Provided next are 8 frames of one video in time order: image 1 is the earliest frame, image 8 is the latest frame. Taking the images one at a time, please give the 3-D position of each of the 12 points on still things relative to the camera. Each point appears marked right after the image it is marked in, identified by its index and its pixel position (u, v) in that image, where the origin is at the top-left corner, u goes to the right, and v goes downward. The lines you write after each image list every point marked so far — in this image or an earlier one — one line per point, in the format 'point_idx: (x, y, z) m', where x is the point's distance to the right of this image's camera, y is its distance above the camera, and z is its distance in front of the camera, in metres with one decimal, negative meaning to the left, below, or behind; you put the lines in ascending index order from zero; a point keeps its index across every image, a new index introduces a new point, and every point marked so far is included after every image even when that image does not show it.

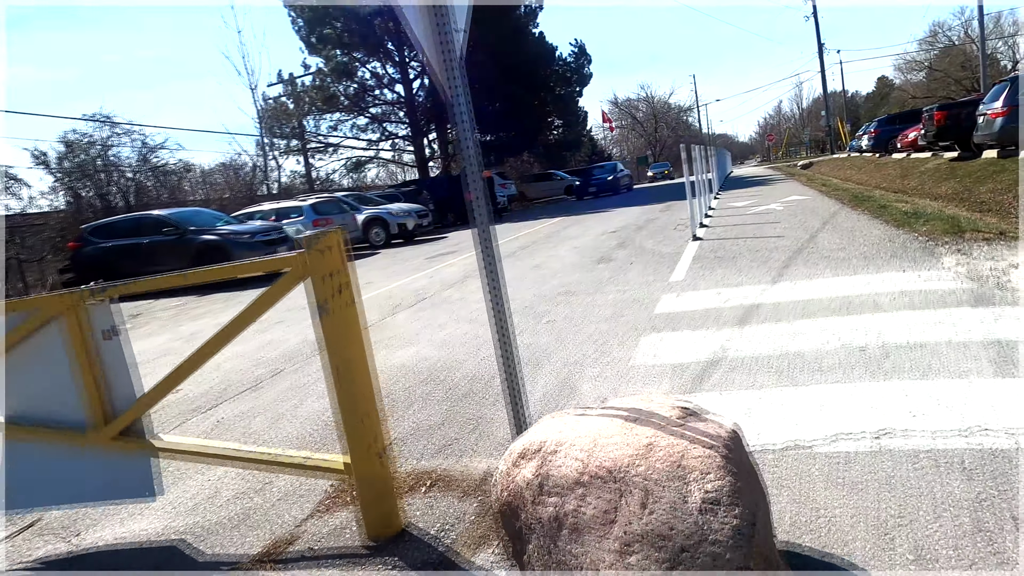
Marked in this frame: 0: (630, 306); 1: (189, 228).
0: (+1.3, -0.2, +7.4) m
1: (-8.4, +1.6, +17.3) m
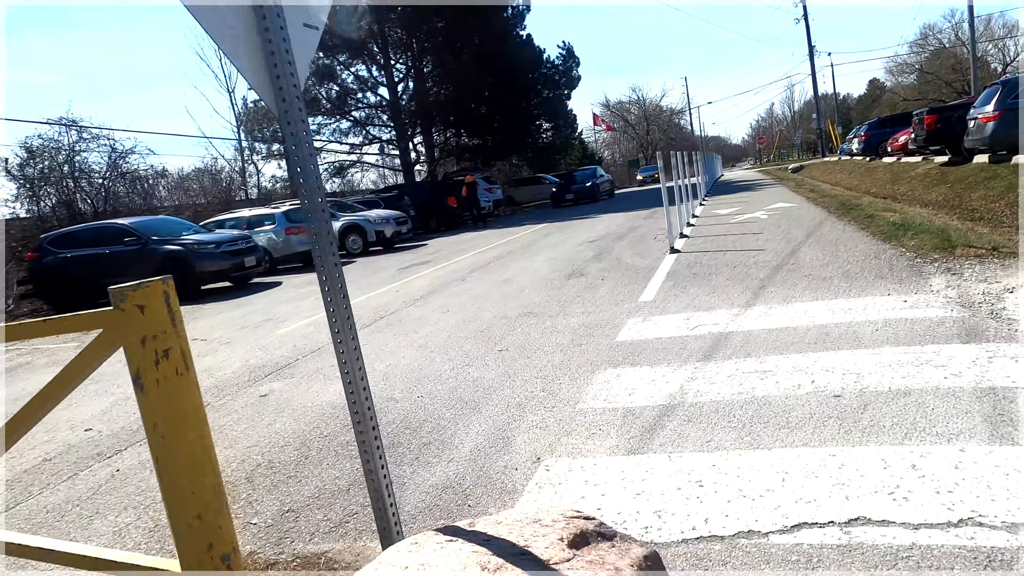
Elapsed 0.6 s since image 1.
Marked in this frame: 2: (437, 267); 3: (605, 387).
0: (+0.8, -0.4, +6.7) m
1: (-9.0, +1.3, +16.6) m
2: (-1.7, +0.5, +15.3) m
3: (+0.7, -0.7, +5.0) m
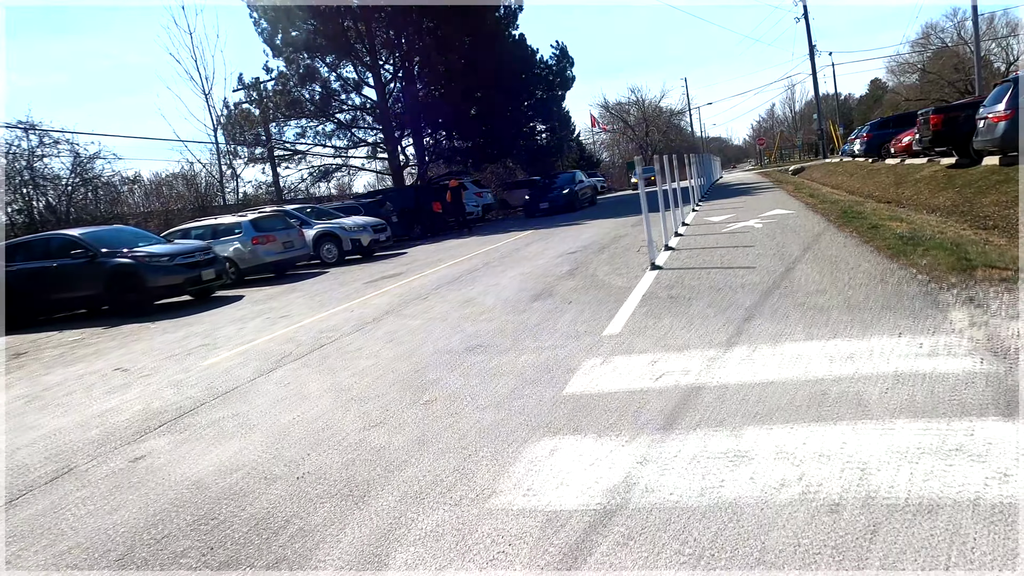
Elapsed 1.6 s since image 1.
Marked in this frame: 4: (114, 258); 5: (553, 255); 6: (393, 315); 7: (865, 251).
0: (+0.2, -0.7, +5.6) m
1: (-9.6, +0.9, +15.5) m
2: (-2.3, +0.1, +14.2) m
3: (+0.1, -1.0, +3.9) m
4: (-9.2, +0.7, +15.3) m
5: (+0.9, +0.7, +14.2) m
6: (-1.8, -0.4, +10.0) m
7: (+4.6, +0.5, +8.7) m
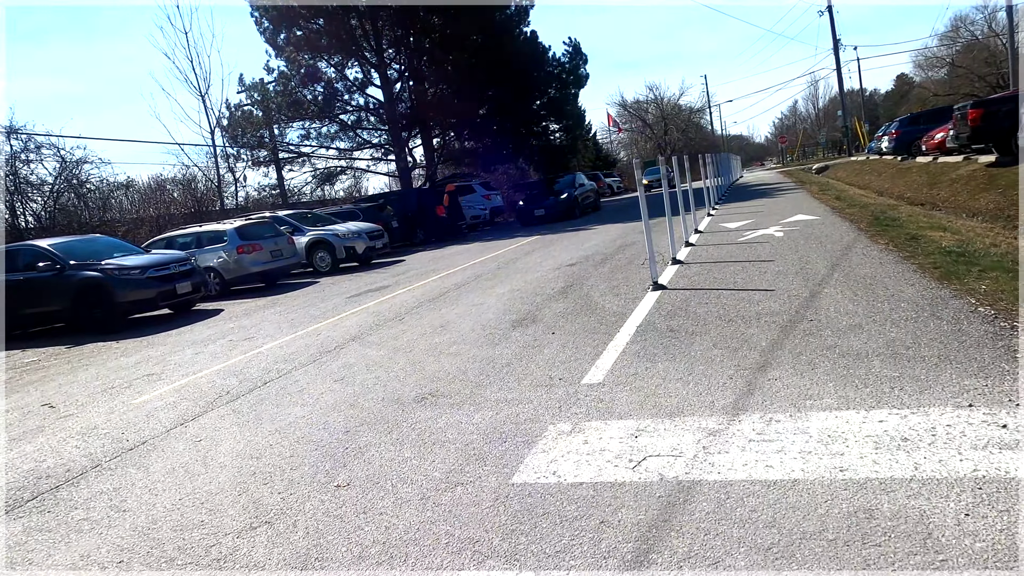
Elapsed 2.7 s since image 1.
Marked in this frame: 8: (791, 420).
0: (-0.1, -1.0, +4.3) m
1: (-9.7, +0.6, +14.5) m
2: (-2.4, -0.2, +13.0) m
3: (-0.3, -1.4, +2.6) m
4: (-9.3, +0.4, +14.3) m
5: (+0.7, +0.4, +12.9) m
6: (-2.0, -0.7, +8.8) m
7: (+4.4, +0.2, +7.3) m
8: (+1.6, -0.8, +3.9) m
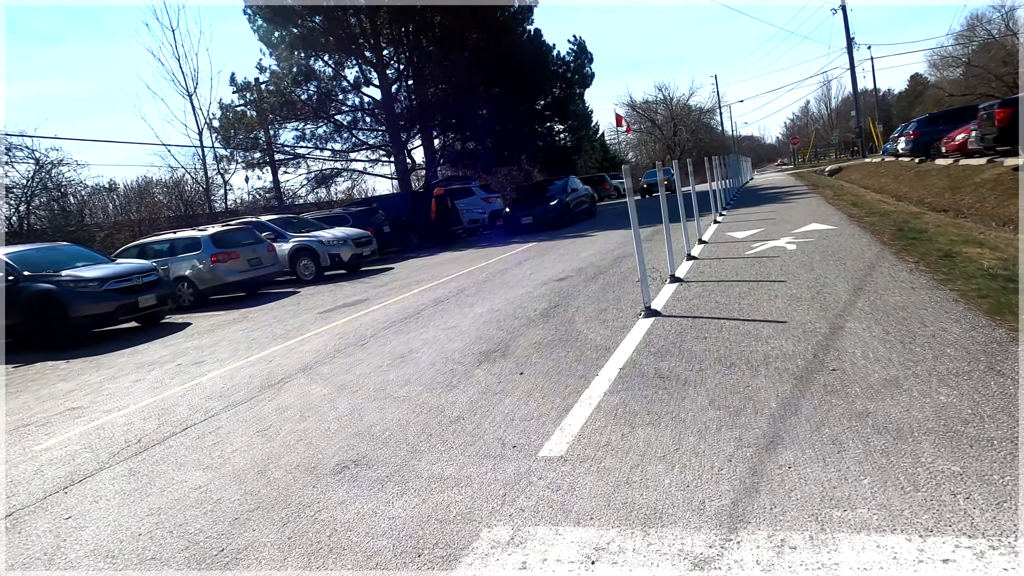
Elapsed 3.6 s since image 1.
0: (-0.6, -1.3, +3.1) m
1: (-9.9, +0.3, +13.5) m
2: (-2.7, -0.4, +11.9) m
3: (-0.7, -1.6, +1.4) m
4: (-9.6, +0.1, +13.3) m
5: (+0.5, +0.1, +11.7) m
6: (-2.4, -1.0, +7.7) m
7: (+4.0, -0.1, +6.1) m
8: (+1.2, -1.1, +2.8) m
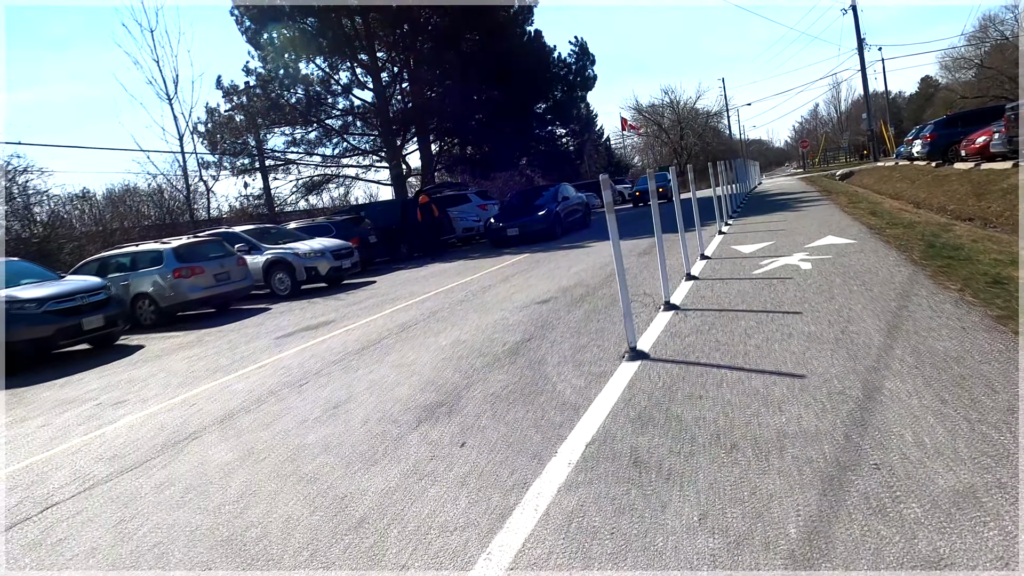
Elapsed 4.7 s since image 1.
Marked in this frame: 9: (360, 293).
0: (-1.0, -1.6, +1.8) m
1: (-10.3, -0.1, +12.3) m
2: (-3.1, -0.8, +10.6) m
3: (-1.2, -1.9, +0.1) m
4: (-9.9, -0.3, +12.1) m
5: (+0.1, -0.3, +10.4) m
6: (-2.8, -1.3, +6.4) m
7: (+3.6, -0.4, +4.7) m
8: (+0.8, -1.4, +1.4) m
9: (-3.8, -0.1, +16.7) m
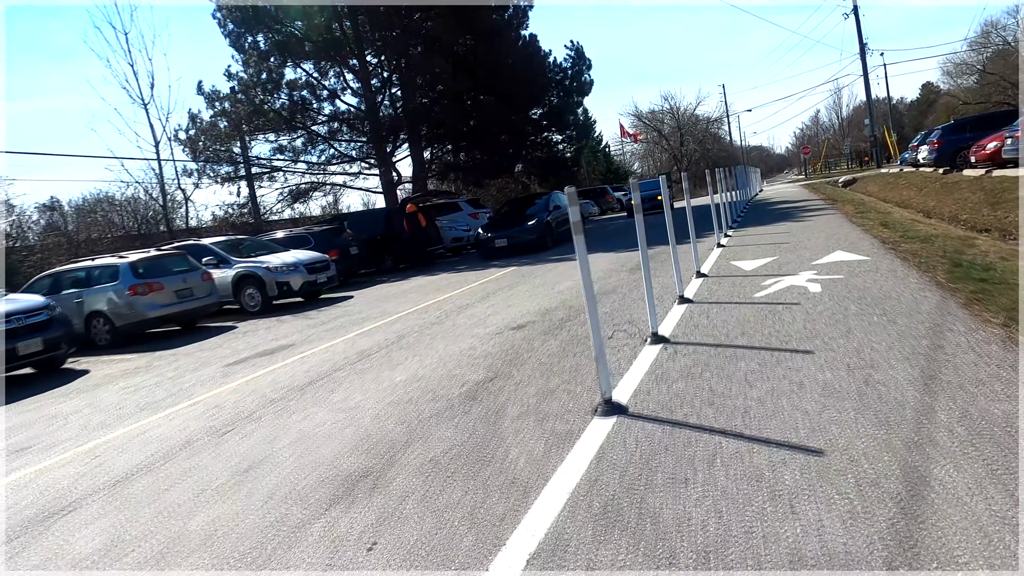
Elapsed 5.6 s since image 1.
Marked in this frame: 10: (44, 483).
0: (-1.4, -1.9, +0.7) m
1: (-10.7, -0.4, +11.1) m
2: (-3.4, -1.1, +9.4) m
3: (-1.6, -2.2, -1.0) m
4: (-10.3, -0.6, +11.0) m
5: (-0.3, -0.6, +9.2) m
6: (-3.2, -1.6, +5.2) m
7: (+3.2, -0.7, +3.6) m
8: (+0.4, -1.6, +0.2) m
9: (-4.2, -0.5, +15.6) m
10: (-4.2, -1.7, +5.9) m
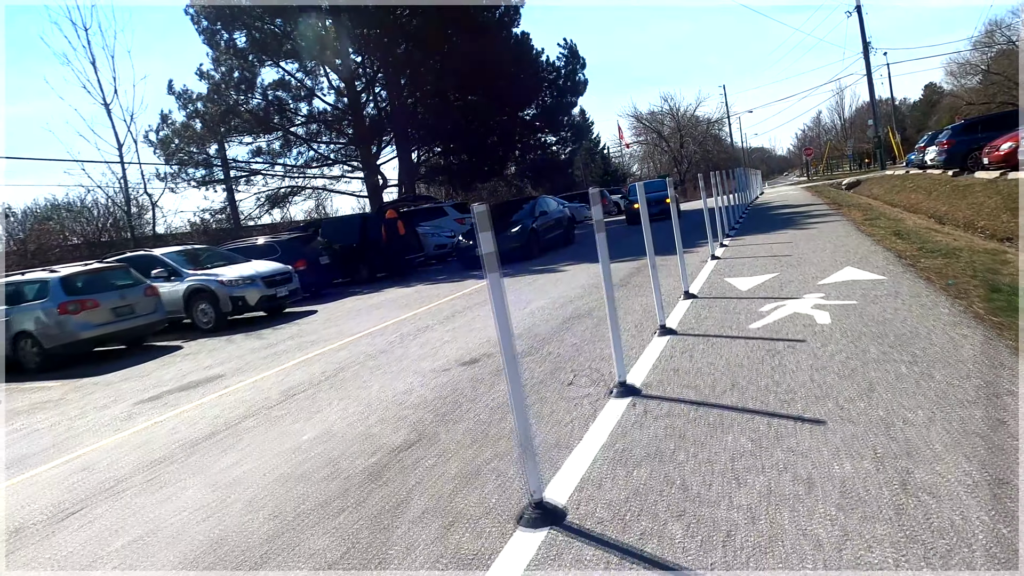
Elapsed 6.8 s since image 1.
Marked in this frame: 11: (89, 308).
0: (-2.0, -2.2, -0.8) m
1: (-11.2, -0.8, +9.7) m
2: (-4.0, -1.5, +8.0) m
3: (-2.2, -2.5, -2.5) m
4: (-10.9, -1.0, +9.6) m
5: (-0.9, -0.9, +7.8) m
6: (-3.8, -1.9, +3.8) m
7: (+2.6, -1.0, +2.1) m
8: (-0.2, -1.9, -1.2) m
9: (-4.8, -0.9, +14.2) m
10: (-4.7, -2.0, +4.5) m
11: (-8.4, -0.4, +13.3) m
